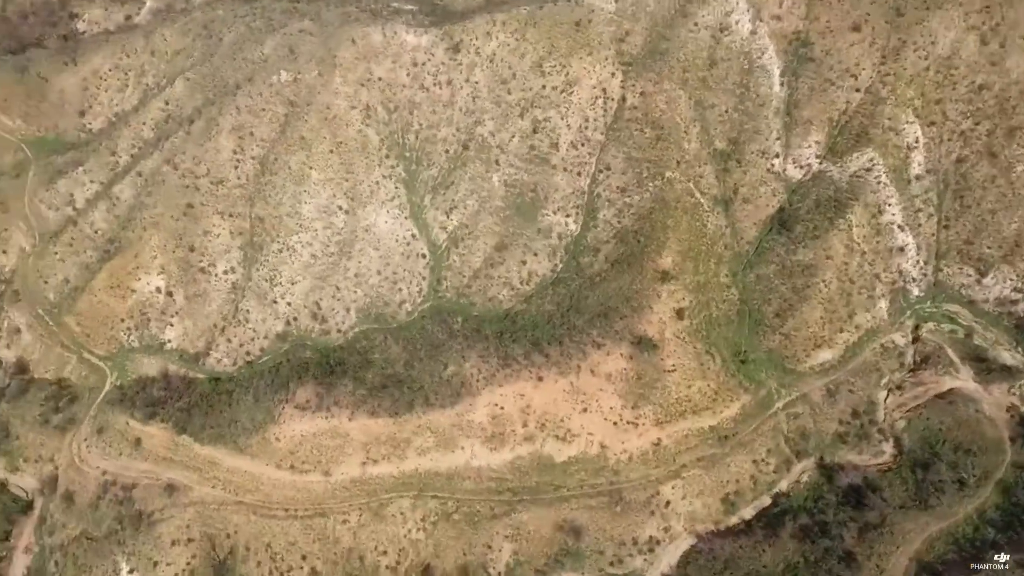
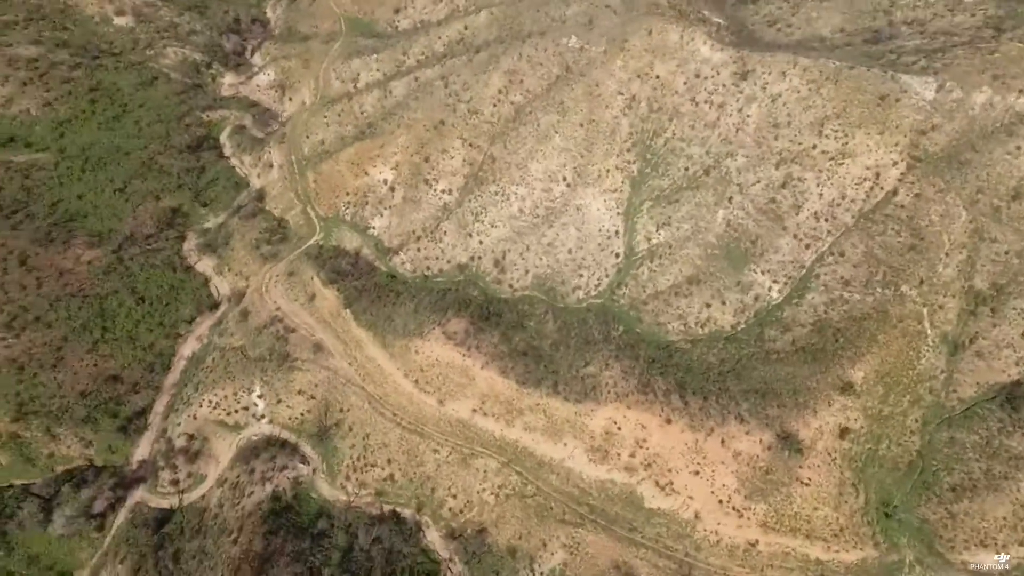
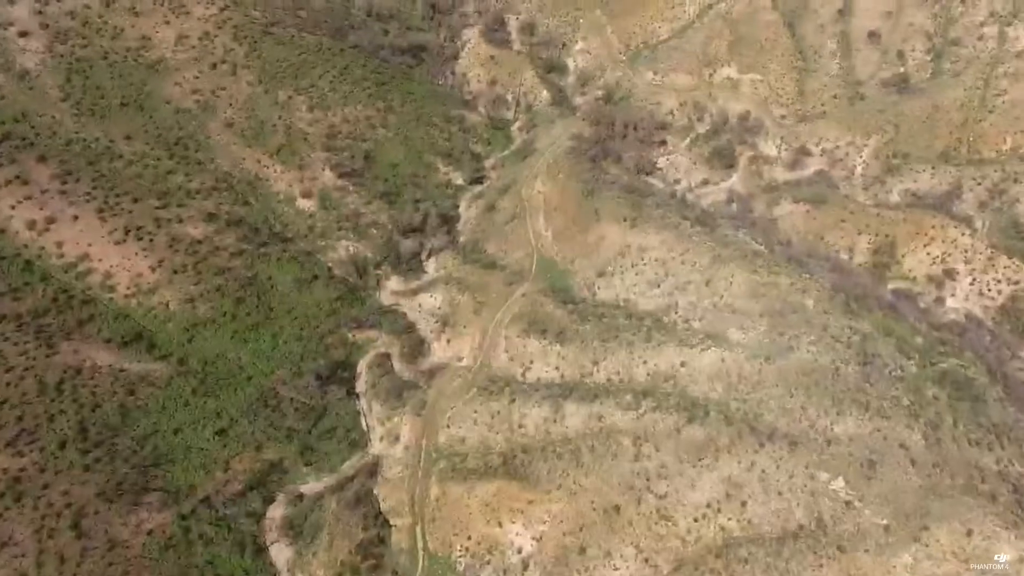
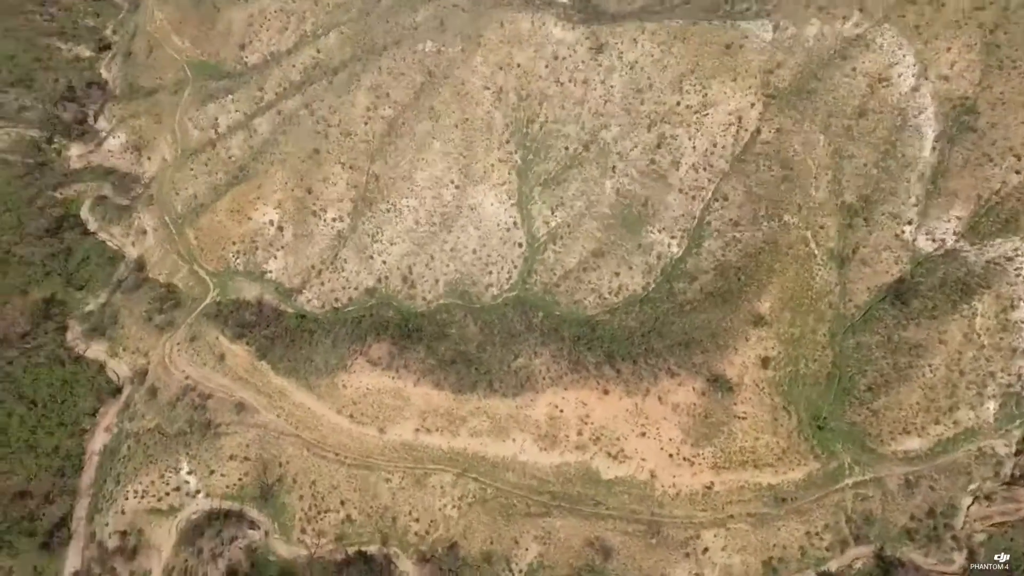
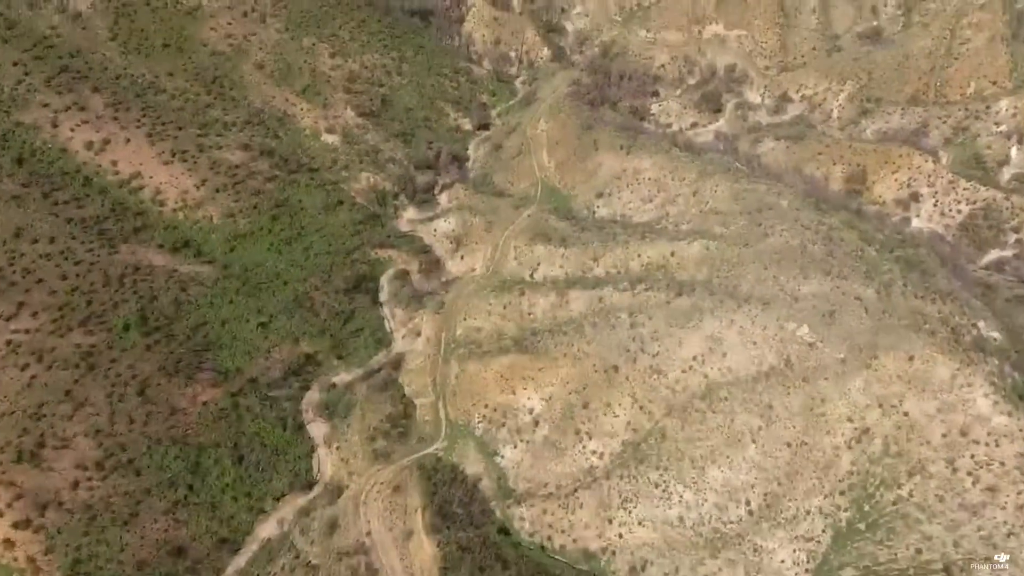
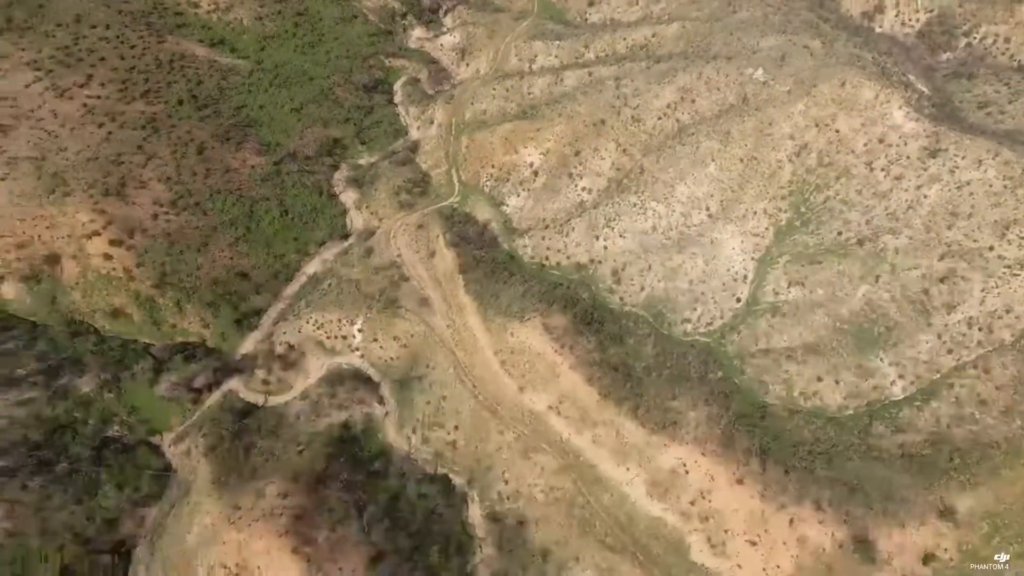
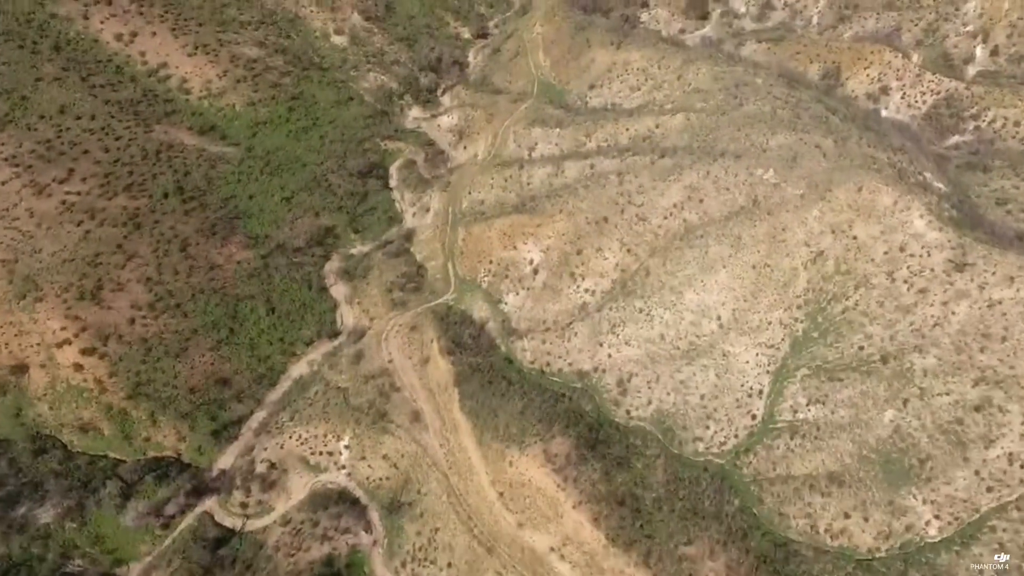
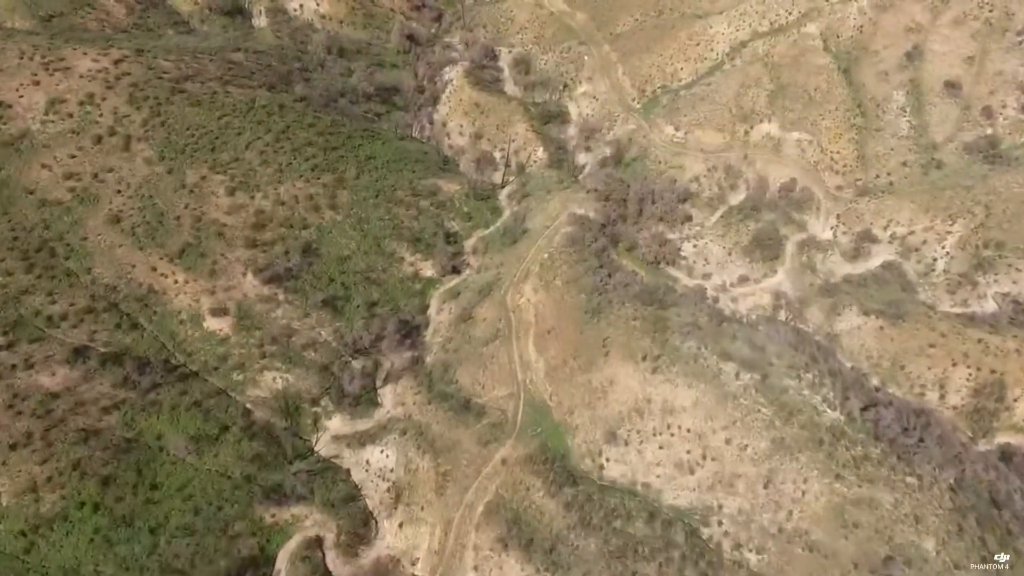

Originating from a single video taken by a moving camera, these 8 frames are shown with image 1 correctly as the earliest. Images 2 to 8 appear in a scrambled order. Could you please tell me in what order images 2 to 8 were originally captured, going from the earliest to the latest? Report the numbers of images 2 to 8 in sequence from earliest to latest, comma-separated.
4, 2, 6, 7, 5, 3, 8
